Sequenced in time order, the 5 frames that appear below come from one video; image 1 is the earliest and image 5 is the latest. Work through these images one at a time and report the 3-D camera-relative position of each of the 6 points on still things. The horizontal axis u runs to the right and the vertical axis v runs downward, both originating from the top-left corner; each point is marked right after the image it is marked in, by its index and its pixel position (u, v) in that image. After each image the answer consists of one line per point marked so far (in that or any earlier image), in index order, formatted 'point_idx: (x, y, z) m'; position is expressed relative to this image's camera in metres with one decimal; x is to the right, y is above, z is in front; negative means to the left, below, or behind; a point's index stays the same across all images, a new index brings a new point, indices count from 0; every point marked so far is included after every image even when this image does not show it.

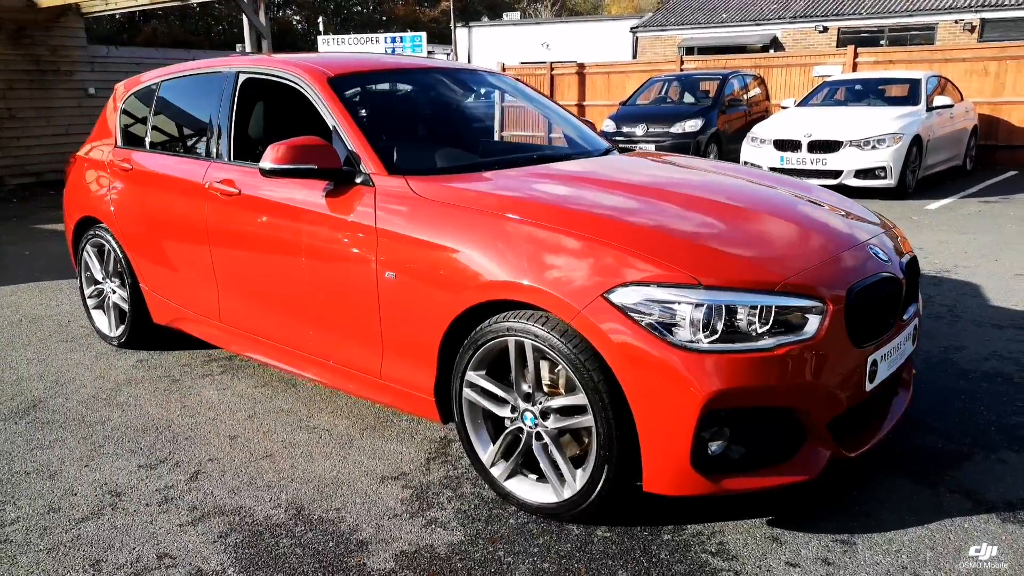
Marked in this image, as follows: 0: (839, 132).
0: (+4.2, +2.0, +10.1) m
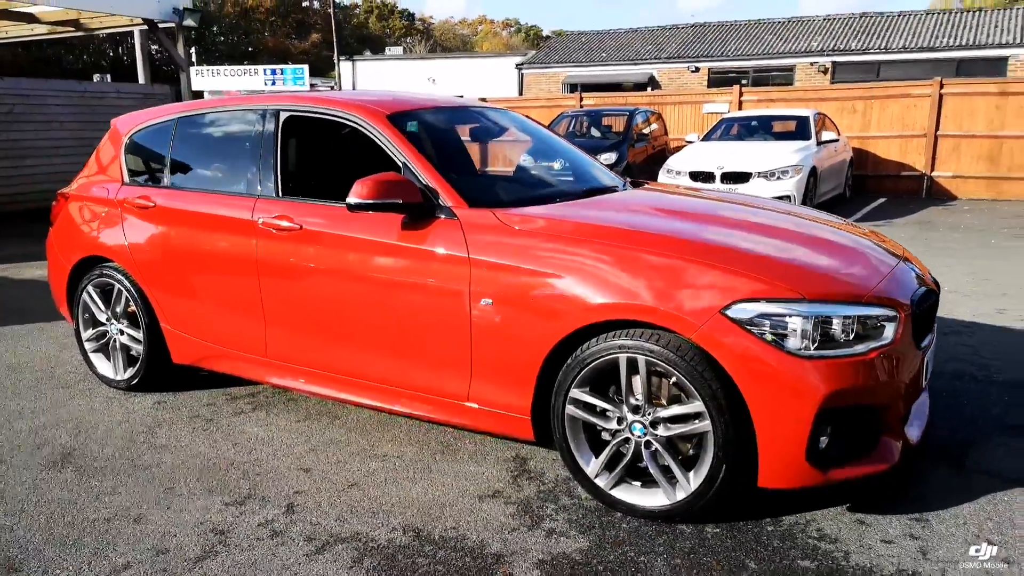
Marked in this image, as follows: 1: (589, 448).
0: (+3.3, +1.7, +10.9) m
1: (+0.3, -0.6, +3.0) m
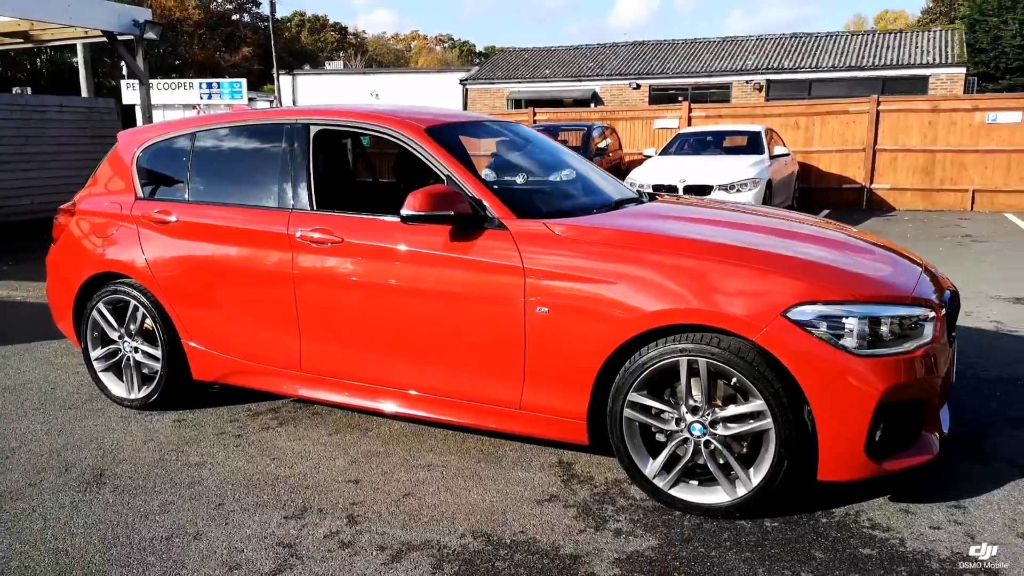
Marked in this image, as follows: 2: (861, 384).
0: (+2.8, +1.6, +11.3) m
1: (+0.5, -0.6, +3.1) m
2: (+1.2, -0.3, +2.8) m
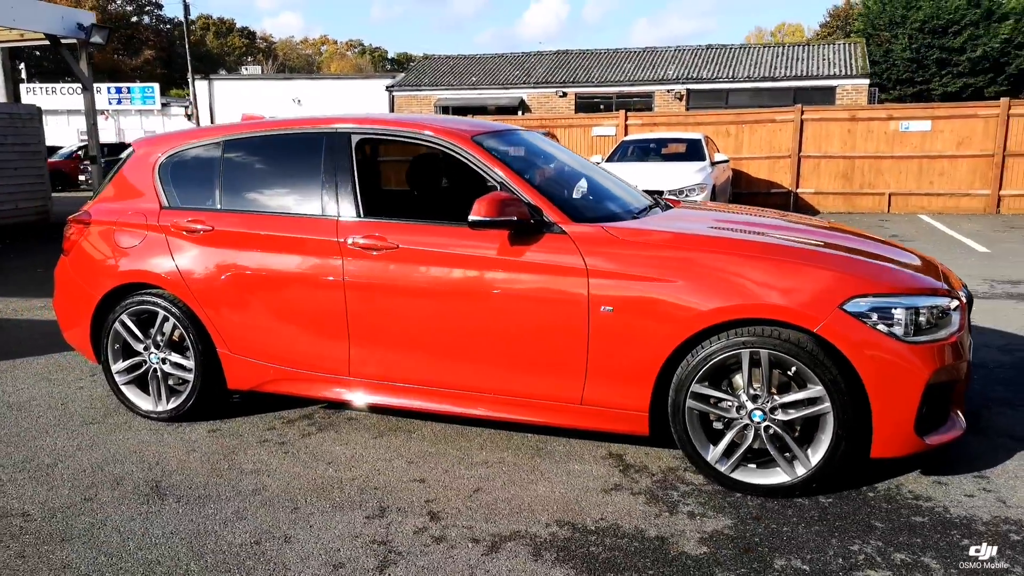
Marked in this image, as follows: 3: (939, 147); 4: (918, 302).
0: (+2.2, +1.6, +11.7) m
1: (+0.8, -0.6, +3.4) m
2: (+1.5, -0.3, +3.1) m
3: (+8.7, +2.9, +15.9) m
4: (+1.6, -0.1, +3.2) m
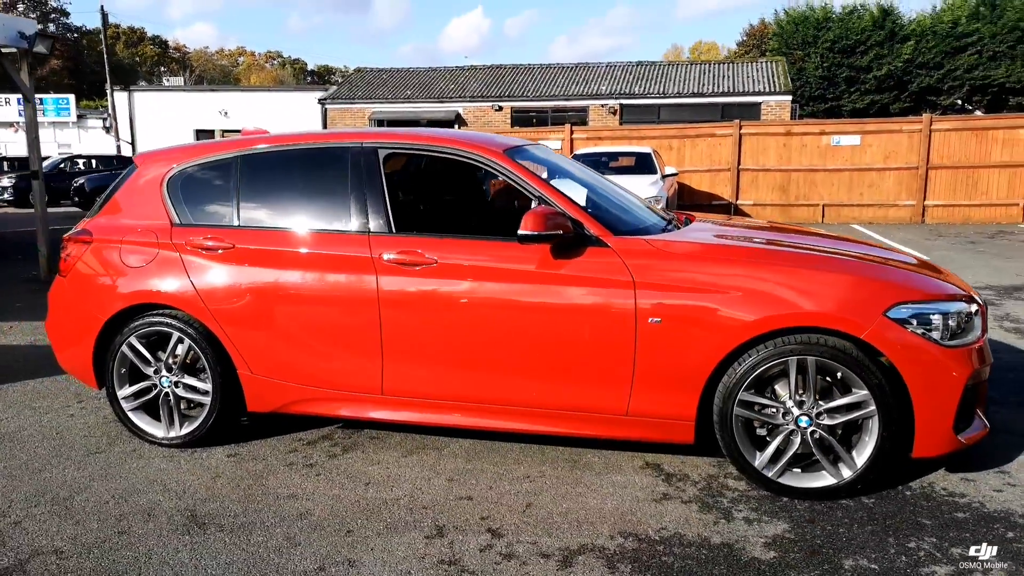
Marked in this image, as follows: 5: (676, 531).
0: (+1.6, +1.4, +11.9) m
1: (+1.0, -0.7, +3.4) m
2: (+1.8, -0.3, +3.2) m
3: (+7.6, +2.7, +16.8) m
4: (+1.9, -0.1, +3.3) m
5: (+0.7, -1.0, +3.1) m
